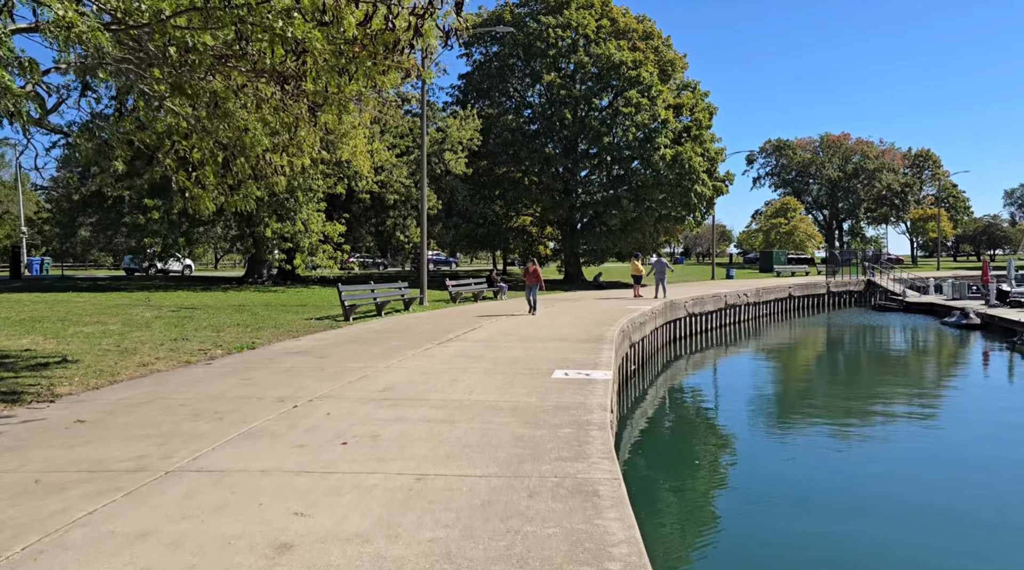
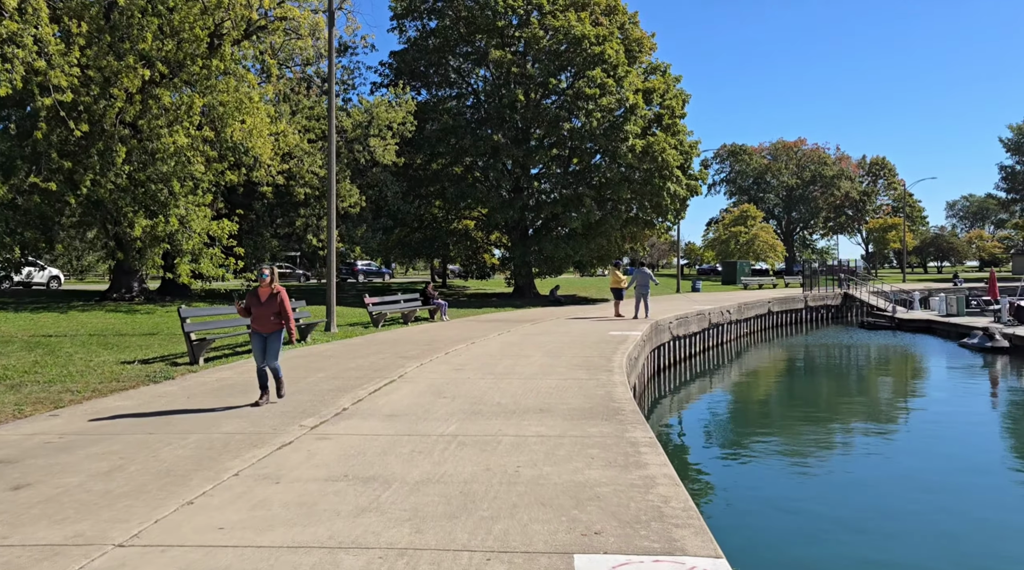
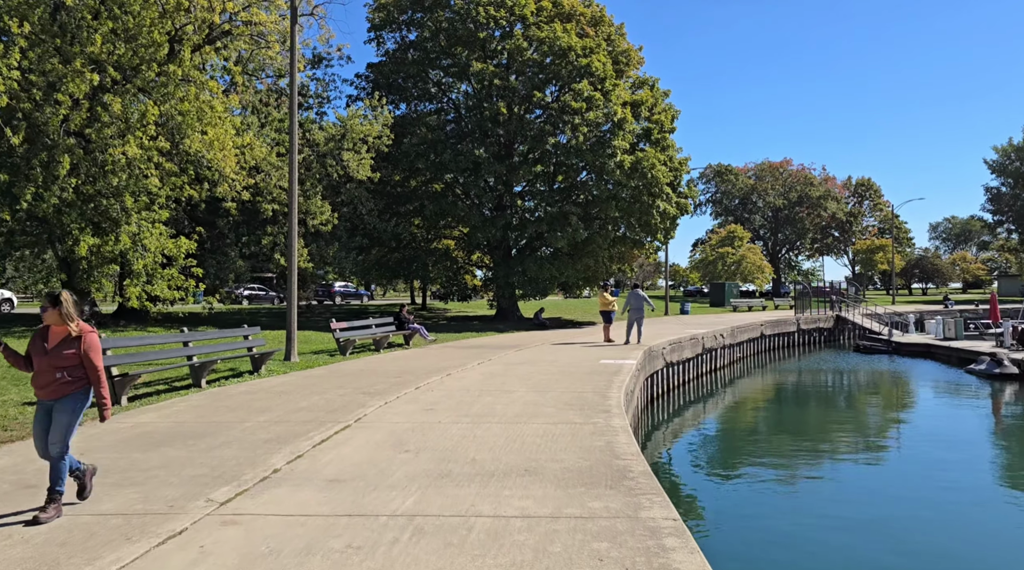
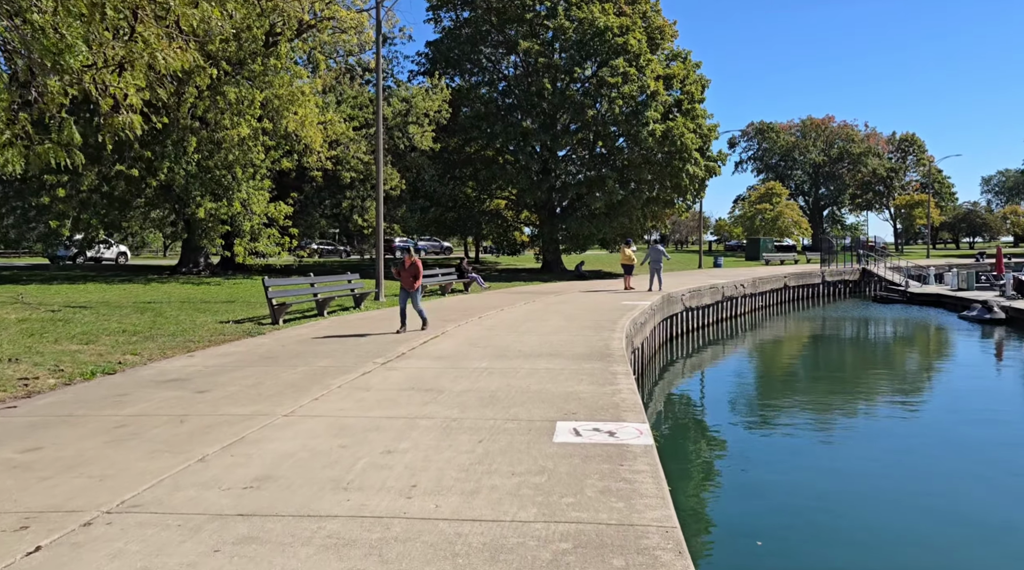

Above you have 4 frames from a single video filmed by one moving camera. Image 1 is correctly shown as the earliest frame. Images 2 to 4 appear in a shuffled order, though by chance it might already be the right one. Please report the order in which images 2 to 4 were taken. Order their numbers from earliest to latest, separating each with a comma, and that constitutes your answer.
4, 2, 3
